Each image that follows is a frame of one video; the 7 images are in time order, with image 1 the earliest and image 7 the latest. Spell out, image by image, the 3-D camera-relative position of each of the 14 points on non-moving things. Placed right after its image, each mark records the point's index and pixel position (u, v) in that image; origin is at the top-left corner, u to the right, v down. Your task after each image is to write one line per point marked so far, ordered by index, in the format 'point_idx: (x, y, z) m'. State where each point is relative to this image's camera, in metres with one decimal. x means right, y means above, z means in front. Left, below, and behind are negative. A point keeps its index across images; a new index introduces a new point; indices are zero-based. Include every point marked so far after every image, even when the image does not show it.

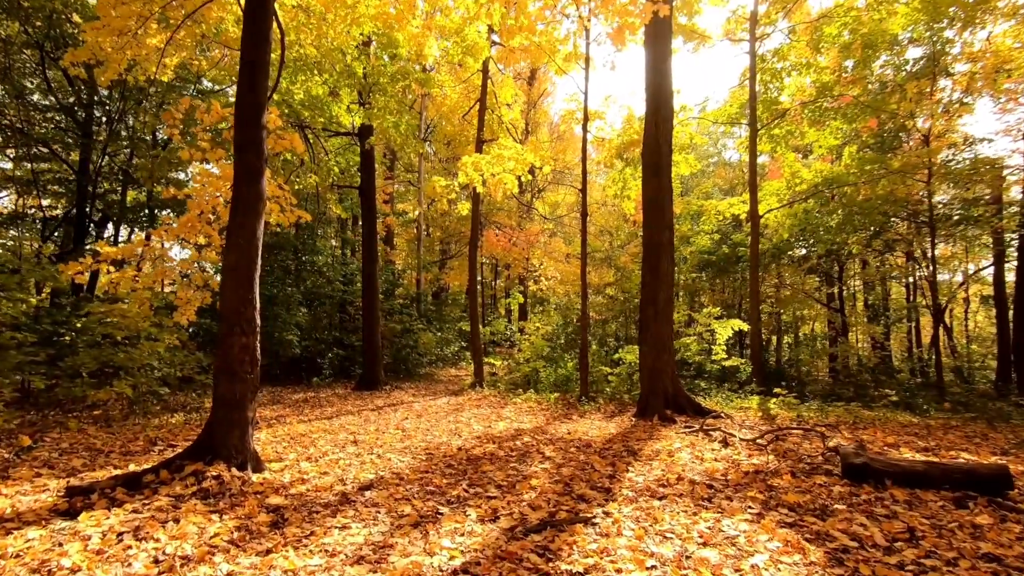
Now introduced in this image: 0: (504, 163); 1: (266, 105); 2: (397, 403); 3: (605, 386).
0: (-0.1, +2.7, +10.0) m
1: (-2.2, +1.7, +4.2) m
2: (-2.2, -2.2, +9.0) m
3: (+2.1, -2.1, +10.2) m
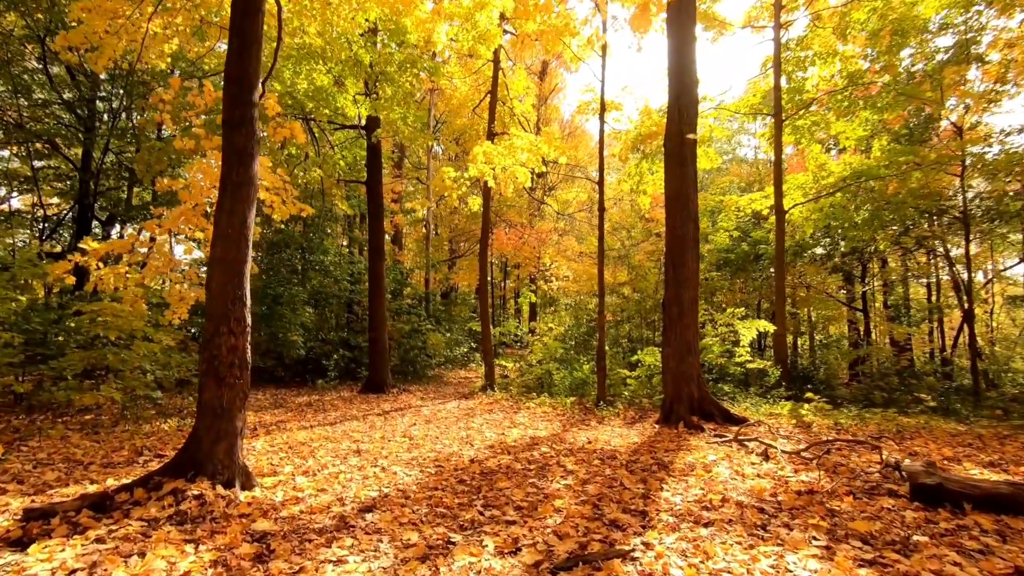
0: (+0.1, +2.7, +9.6) m
1: (-2.1, +1.7, +3.8) m
2: (-2.0, -2.2, +8.6) m
3: (+2.3, -2.1, +9.7) m
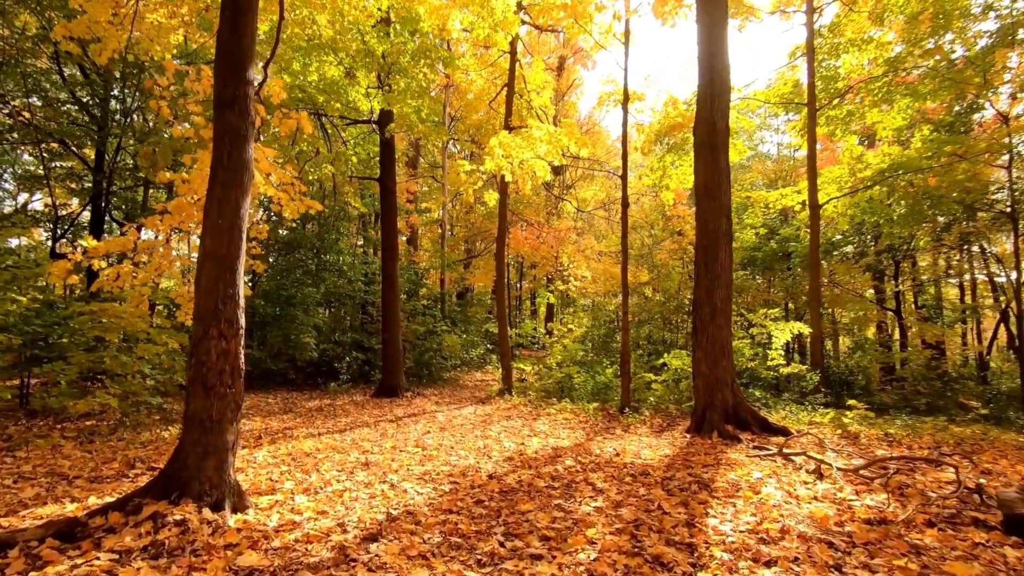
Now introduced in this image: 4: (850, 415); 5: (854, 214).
0: (+0.5, +2.7, +9.1) m
1: (-1.9, +1.7, +3.4) m
2: (-1.7, -2.2, +8.2) m
3: (+2.7, -2.1, +9.1) m
4: (+5.4, -2.0, +7.4) m
5: (+8.9, +1.9, +12.1) m
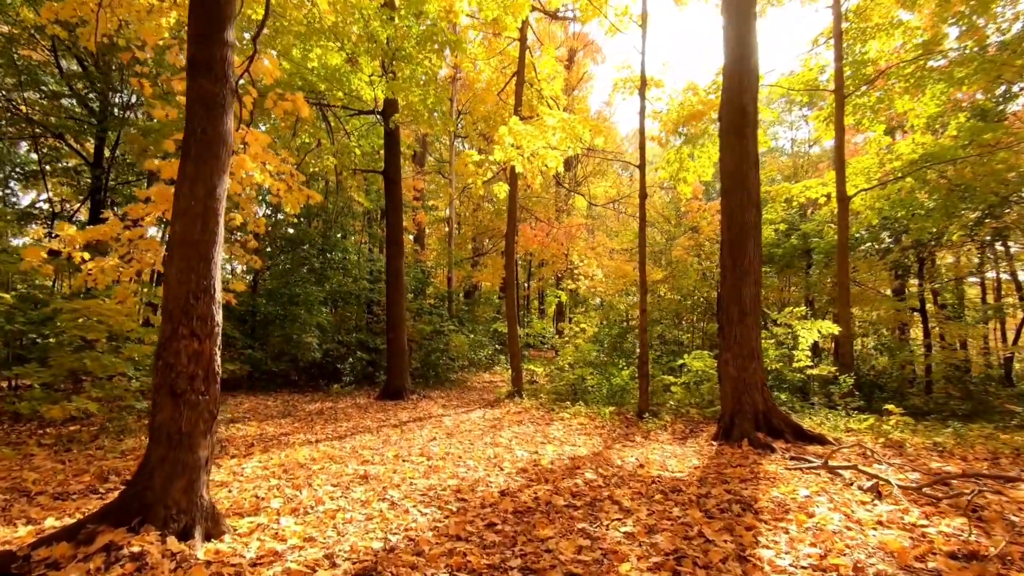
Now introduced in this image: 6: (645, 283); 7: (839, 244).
0: (+0.7, +2.8, +8.7) m
1: (-1.8, +1.8, +3.0) m
2: (-1.5, -2.1, +7.8) m
3: (+2.9, -2.0, +8.6) m
4: (+5.5, -1.9, +6.8) m
5: (+9.2, +2.0, +11.5) m
6: (+2.8, +0.1, +9.7) m
7: (+6.9, +0.9, +9.8) m
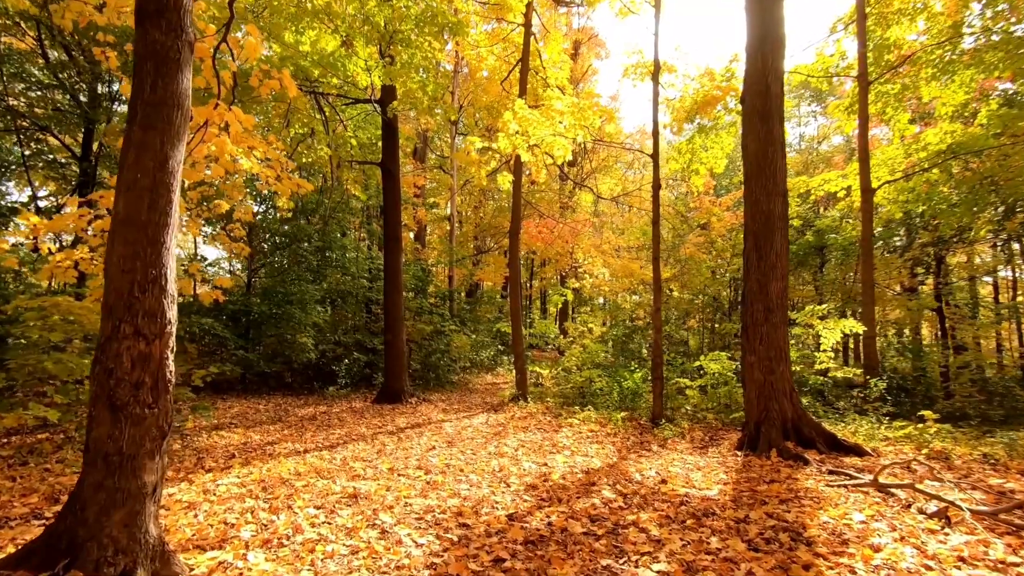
0: (+0.7, +2.8, +8.2) m
1: (-1.7, +1.8, +2.5) m
2: (-1.4, -2.1, +7.3) m
3: (+3.0, -2.0, +8.1) m
4: (+5.6, -1.9, +6.3) m
5: (+9.3, +2.0, +11.0) m
6: (+2.9, +0.2, +9.2) m
7: (+7.0, +1.0, +9.3) m
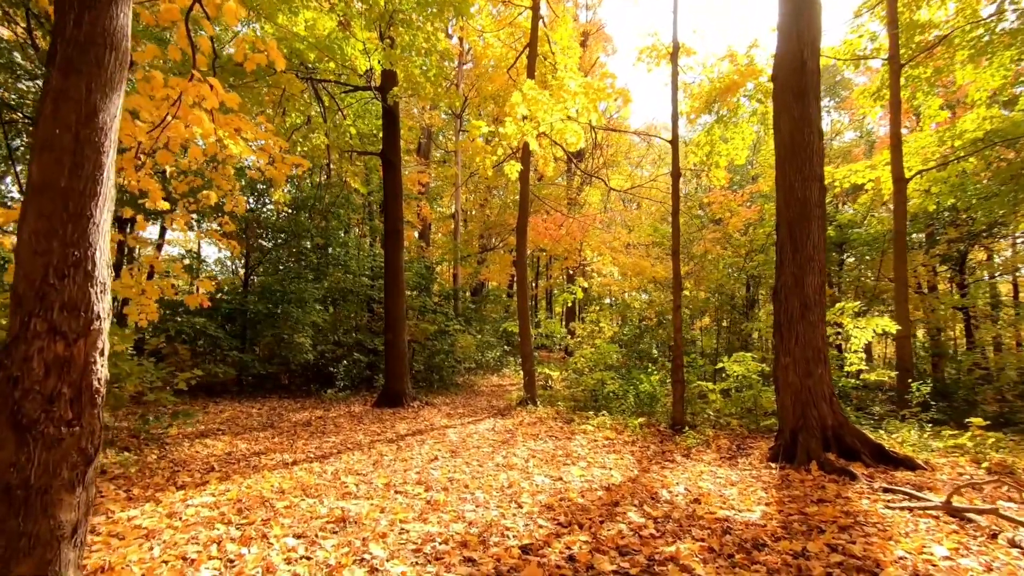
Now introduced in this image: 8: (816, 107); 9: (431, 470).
0: (+0.9, +2.9, +7.6) m
1: (-1.7, +1.9, +2.0) m
2: (-1.3, -2.0, +6.8) m
3: (+3.1, -1.9, +7.6) m
4: (+5.7, -1.8, +5.7) m
5: (+9.4, +2.1, +10.3) m
6: (+3.0, +0.2, +8.6) m
7: (+7.1, +1.1, +8.7) m
8: (+3.6, +2.1, +5.5) m
9: (-0.8, -1.8, +4.6) m
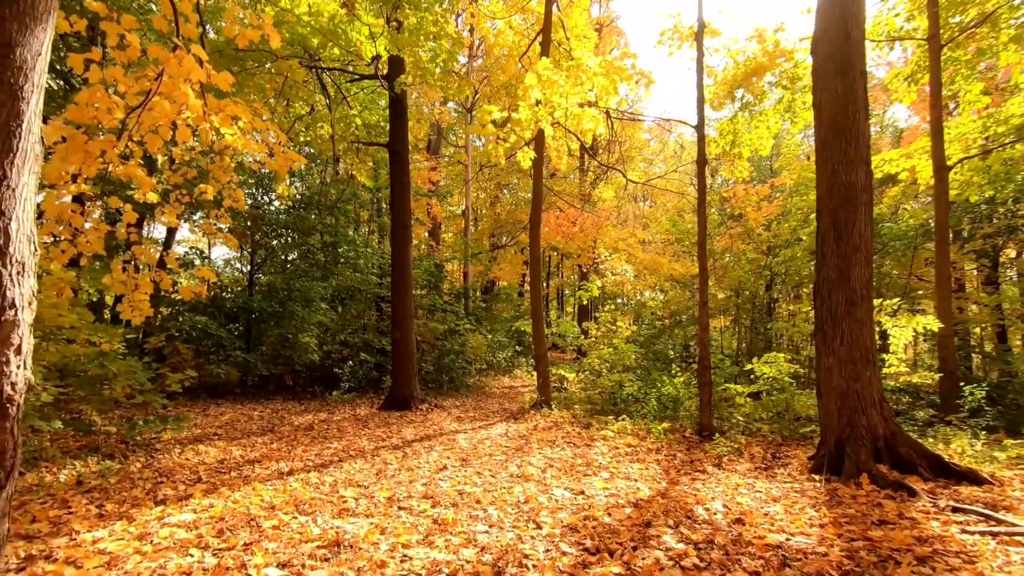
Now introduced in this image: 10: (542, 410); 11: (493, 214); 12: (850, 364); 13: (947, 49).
0: (+1.1, +3.0, +7.2) m
1: (-1.6, +1.9, +1.6) m
2: (-1.1, -2.0, +6.3) m
3: (+3.3, -1.9, +7.1) m
4: (+5.9, -1.8, +5.1) m
5: (+9.7, +2.2, +9.7) m
6: (+3.2, +0.3, +8.1) m
7: (+7.4, +1.1, +8.1) m
8: (+3.7, +2.2, +4.9) m
9: (-0.7, -1.8, +4.2) m
10: (+0.6, -2.2, +8.5) m
11: (-0.6, +2.6, +15.7) m
12: (+3.4, -0.8, +4.7) m
13: (+8.5, +4.7, +9.1) m
